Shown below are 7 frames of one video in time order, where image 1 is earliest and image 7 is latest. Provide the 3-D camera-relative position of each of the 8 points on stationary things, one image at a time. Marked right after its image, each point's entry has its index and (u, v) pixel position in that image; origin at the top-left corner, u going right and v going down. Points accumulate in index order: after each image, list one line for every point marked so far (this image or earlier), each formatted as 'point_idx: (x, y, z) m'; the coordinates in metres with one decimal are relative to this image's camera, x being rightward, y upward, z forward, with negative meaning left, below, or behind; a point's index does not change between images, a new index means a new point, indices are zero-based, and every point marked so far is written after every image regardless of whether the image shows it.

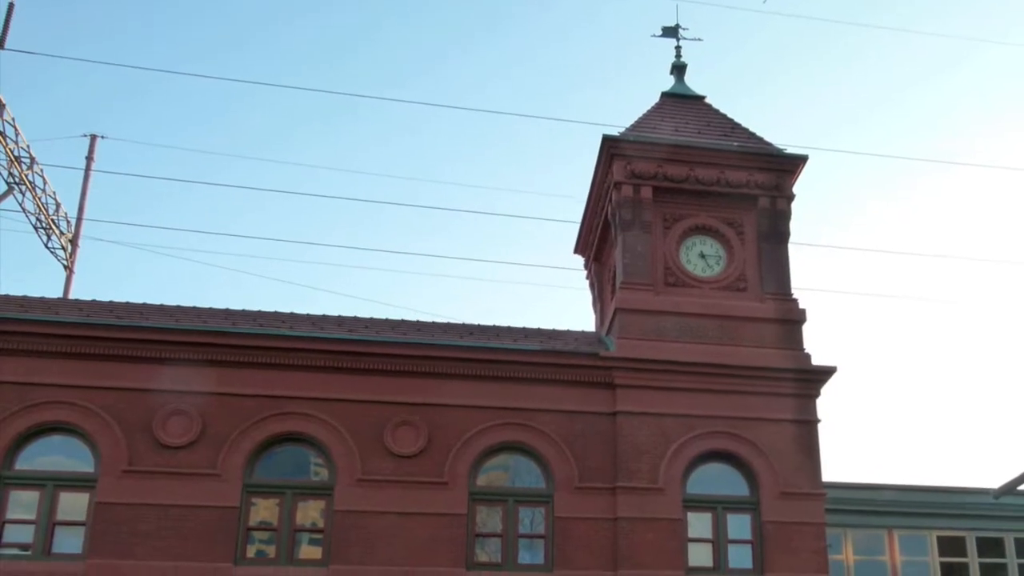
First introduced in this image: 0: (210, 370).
0: (-4.4, -1.2, +13.1) m
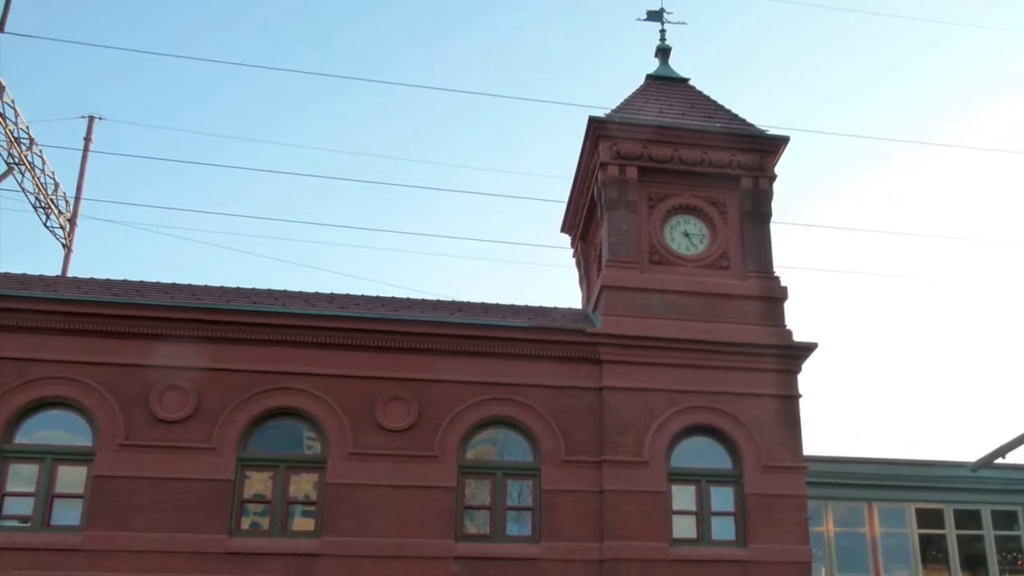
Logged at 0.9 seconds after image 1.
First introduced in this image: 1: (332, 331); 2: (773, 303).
0: (-4.6, -0.9, +13.4) m
1: (-2.7, -0.7, +13.6) m
2: (+4.4, -0.2, +14.9) m
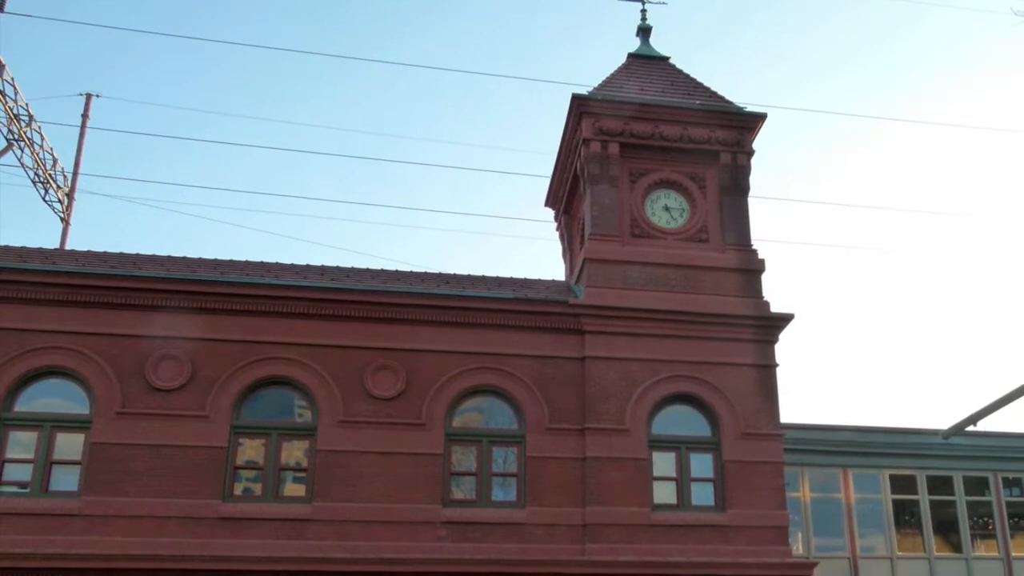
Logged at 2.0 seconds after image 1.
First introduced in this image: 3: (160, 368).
0: (-4.8, -0.4, +13.8) m
1: (-3.0, -0.2, +14.0) m
2: (+4.1, +0.2, +15.3) m
3: (-5.3, -1.2, +13.4) m
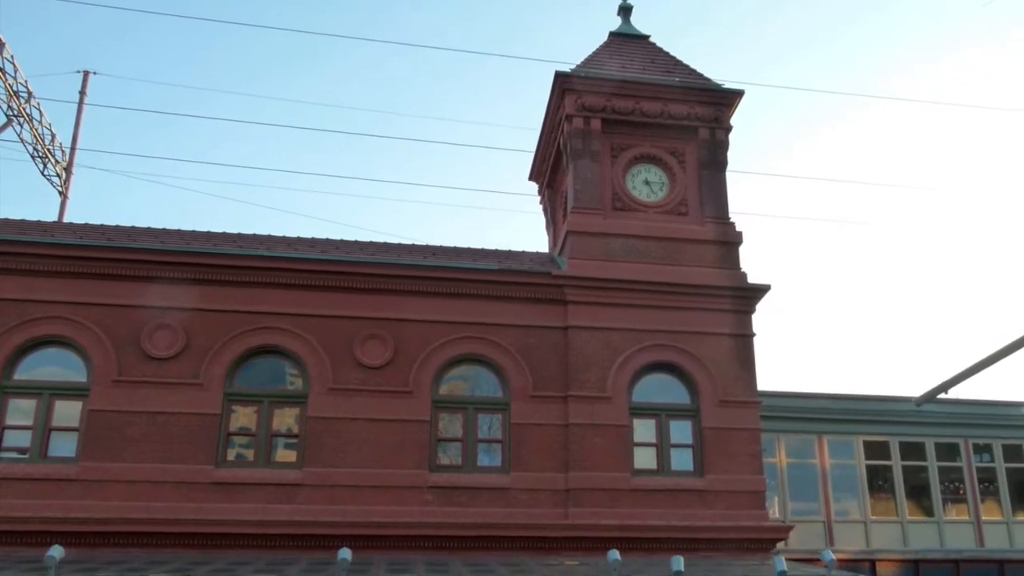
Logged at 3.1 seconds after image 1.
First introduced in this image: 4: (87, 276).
0: (-5.0, 0.0, +14.2) m
1: (-3.2, +0.2, +14.4) m
2: (+3.8, +0.7, +15.9) m
3: (-5.5, -0.8, +13.9) m
4: (-6.6, +0.2, +13.9) m
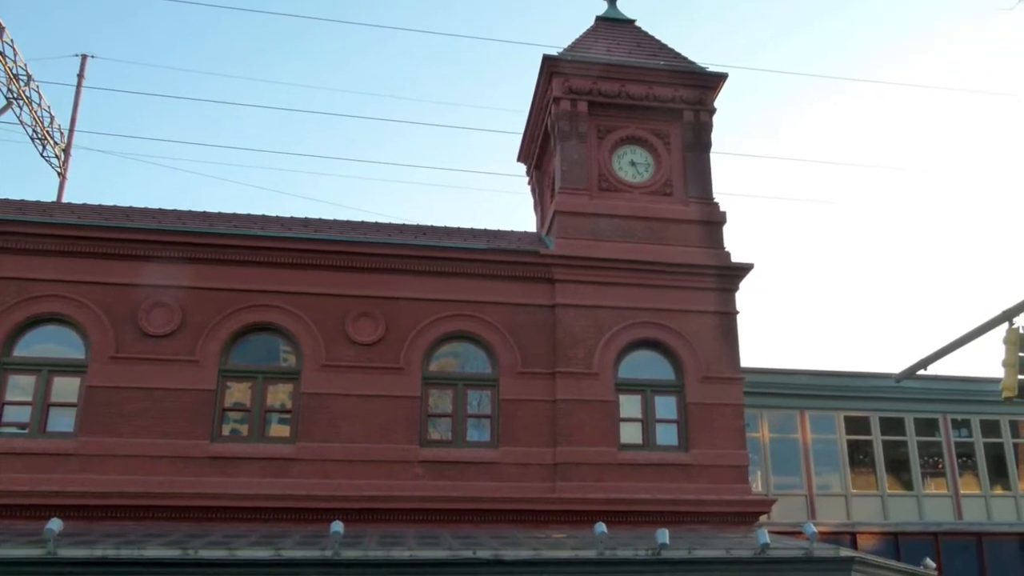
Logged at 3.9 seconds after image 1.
0: (-5.2, +0.3, +14.5) m
1: (-3.4, +0.6, +14.8) m
2: (+3.6, +1.1, +16.3) m
3: (-5.7, -0.4, +14.2) m
4: (-6.8, +0.5, +14.1) m
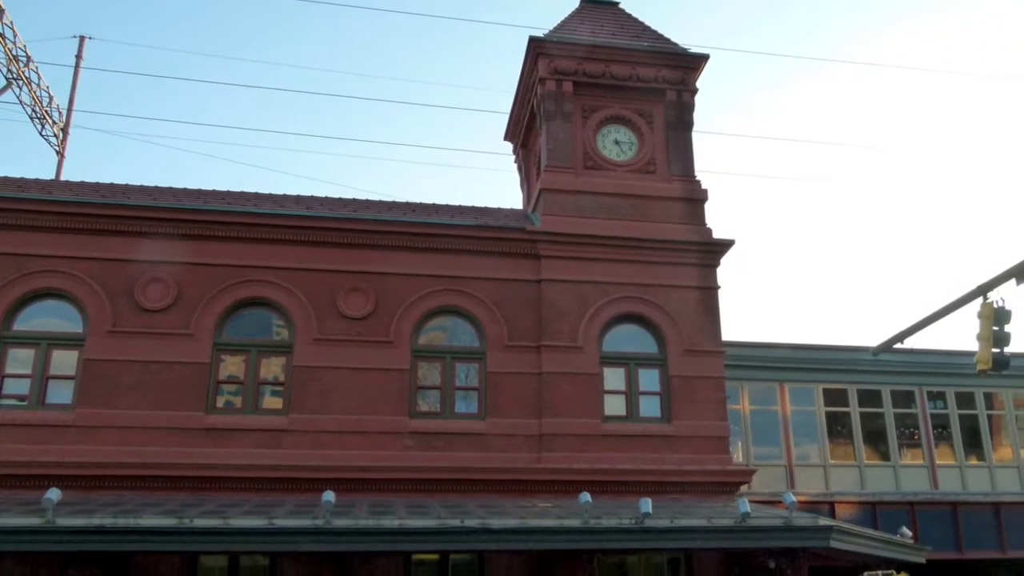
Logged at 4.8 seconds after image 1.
0: (-5.4, +0.8, +14.9) m
1: (-3.6, +1.0, +15.1) m
2: (+3.4, +1.6, +16.8) m
3: (-5.9, 0.0, +14.6) m
4: (-7.0, +0.9, +14.5) m
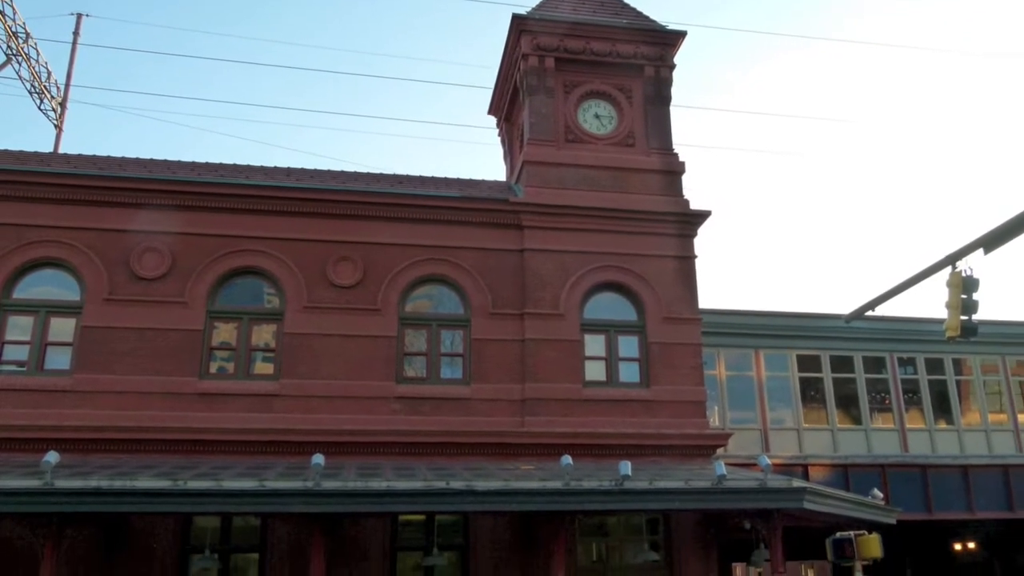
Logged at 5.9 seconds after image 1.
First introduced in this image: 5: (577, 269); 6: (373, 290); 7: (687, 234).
0: (-5.7, +1.3, +15.3) m
1: (-3.9, +1.5, +15.6) m
2: (+3.1, +2.2, +17.4) m
3: (-6.2, +0.5, +15.0) m
4: (-7.3, +1.4, +14.9) m
5: (+1.2, +0.4, +16.5) m
6: (-2.4, 0.0, +15.8) m
7: (+3.3, +1.0, +17.1) m
